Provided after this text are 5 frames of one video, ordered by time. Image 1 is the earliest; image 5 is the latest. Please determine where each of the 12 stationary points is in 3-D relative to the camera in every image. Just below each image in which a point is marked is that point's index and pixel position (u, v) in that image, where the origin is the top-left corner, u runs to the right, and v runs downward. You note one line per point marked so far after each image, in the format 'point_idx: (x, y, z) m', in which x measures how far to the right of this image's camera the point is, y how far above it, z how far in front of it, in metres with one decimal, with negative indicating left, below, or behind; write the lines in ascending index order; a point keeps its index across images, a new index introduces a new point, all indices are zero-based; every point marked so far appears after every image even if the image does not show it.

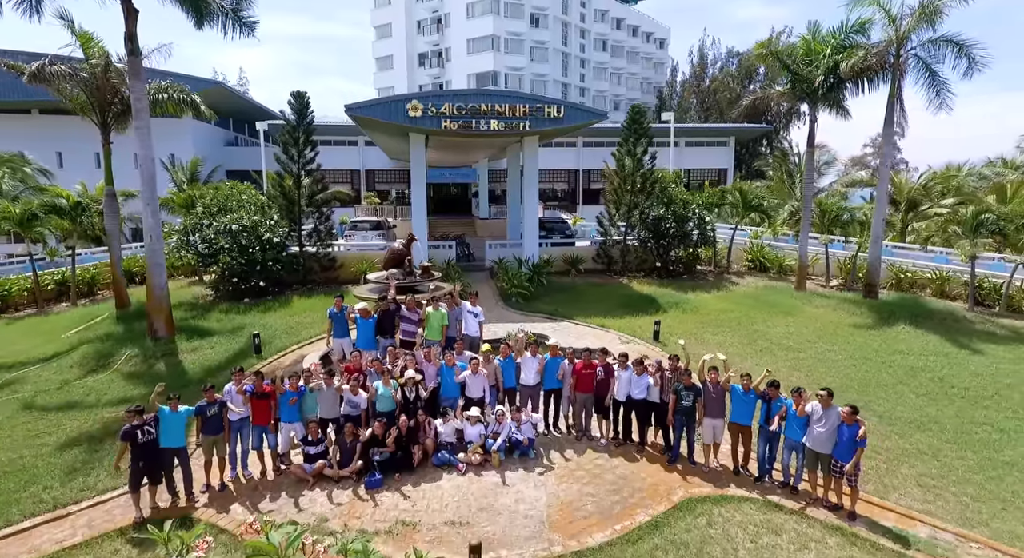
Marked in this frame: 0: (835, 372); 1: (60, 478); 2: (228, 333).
0: (+6.0, -1.7, +9.8) m
1: (-5.9, -2.6, +6.8) m
2: (-6.4, -1.2, +11.7) m
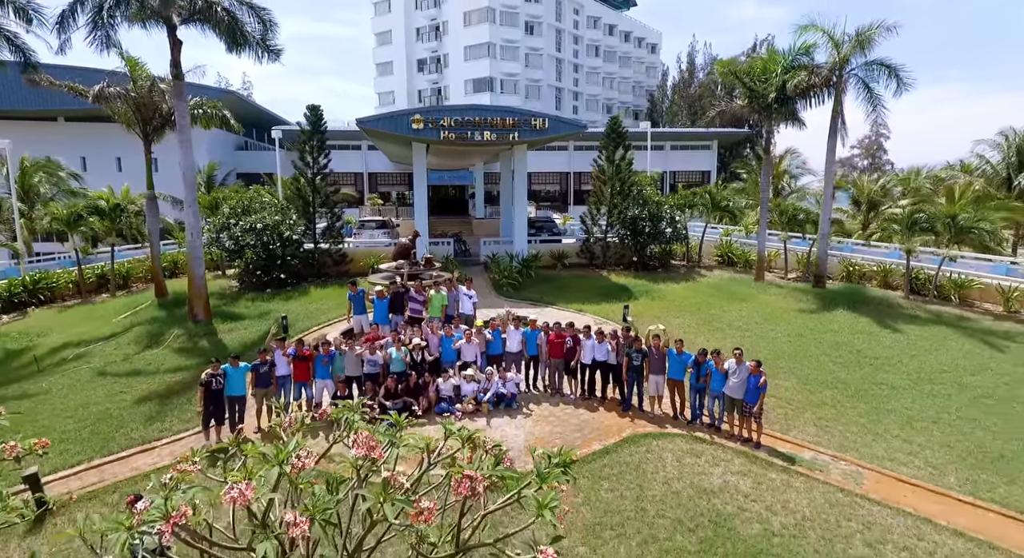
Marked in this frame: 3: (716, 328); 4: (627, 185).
0: (+5.8, -1.5, +11.7) m
1: (-6.2, -2.4, +8.7) m
2: (-6.6, -1.0, +13.5) m
3: (+4.9, -1.2, +12.6) m
4: (+4.0, +3.3, +18.2) m
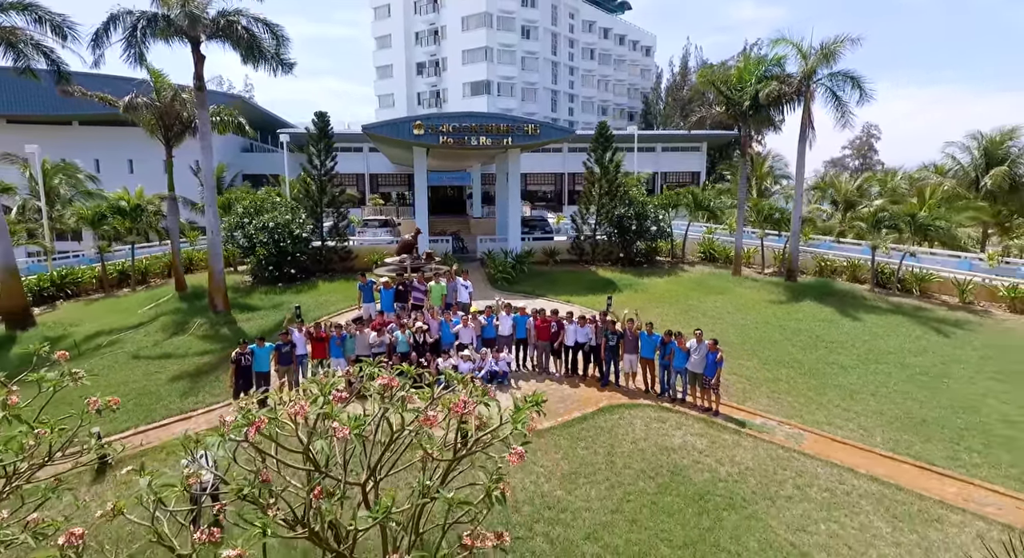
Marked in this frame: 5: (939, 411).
0: (+5.6, -1.3, +12.9) m
1: (-6.3, -2.2, +9.9) m
2: (-6.8, -0.8, +14.7) m
3: (+4.7, -1.0, +13.8) m
4: (+3.8, +3.5, +19.4) m
5: (+7.5, -2.3, +9.2) m
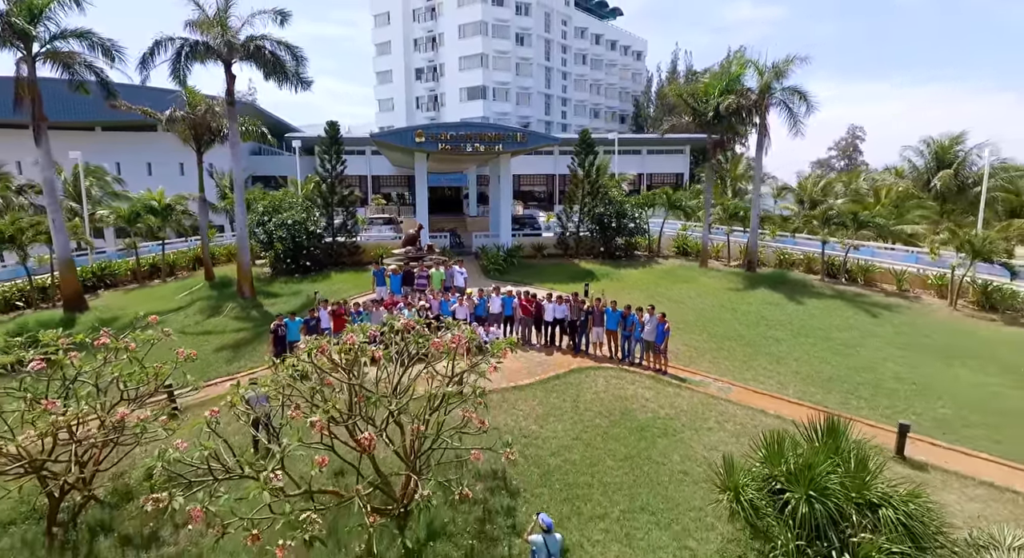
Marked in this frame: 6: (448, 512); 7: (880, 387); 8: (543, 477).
0: (+5.3, -1.0, +15.0) m
1: (-6.6, -1.9, +11.9) m
2: (-7.1, -0.5, +16.8) m
3: (+4.4, -0.7, +16.0) m
4: (+3.5, +3.8, +21.5) m
5: (+7.3, -2.0, +11.3) m
6: (-0.9, -3.2, +7.1) m
7: (+7.6, -2.2, +10.7) m
8: (+0.5, -3.0, +7.9) m
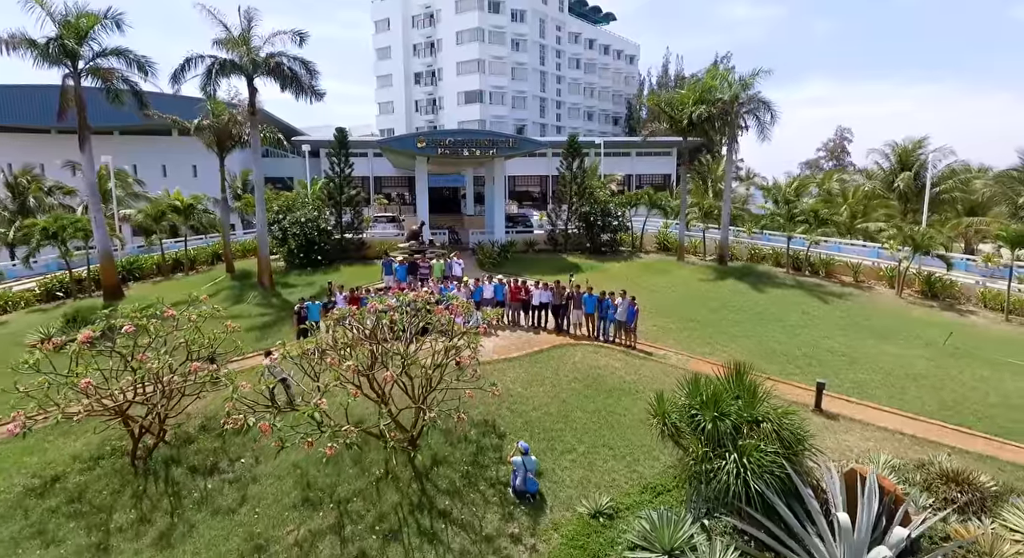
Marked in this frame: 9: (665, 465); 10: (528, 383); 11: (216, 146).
0: (+5.1, -0.7, +16.9) m
1: (-6.8, -1.7, +13.8) m
2: (-7.4, -0.2, +18.6) m
3: (+4.2, -0.4, +17.8) m
4: (+3.2, +4.1, +23.4) m
5: (+7.0, -1.7, +13.2) m
6: (-1.1, -2.9, +9.0) m
7: (+7.3, -1.9, +12.6) m
8: (+0.3, -2.7, +9.8) m
9: (+2.5, -3.0, +8.5) m
10: (+0.3, -2.3, +11.4) m
11: (-10.9, +4.9, +19.0) m
